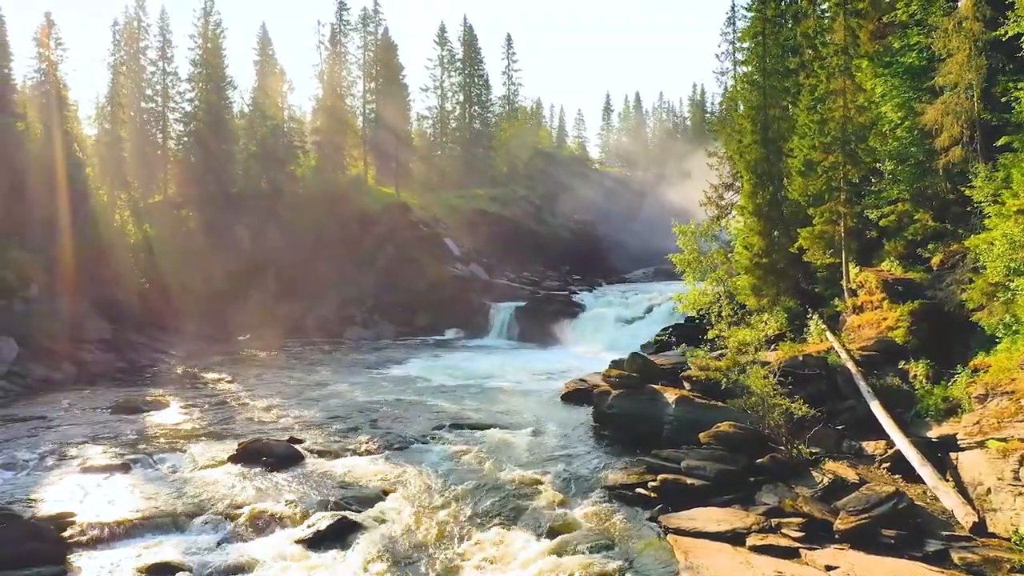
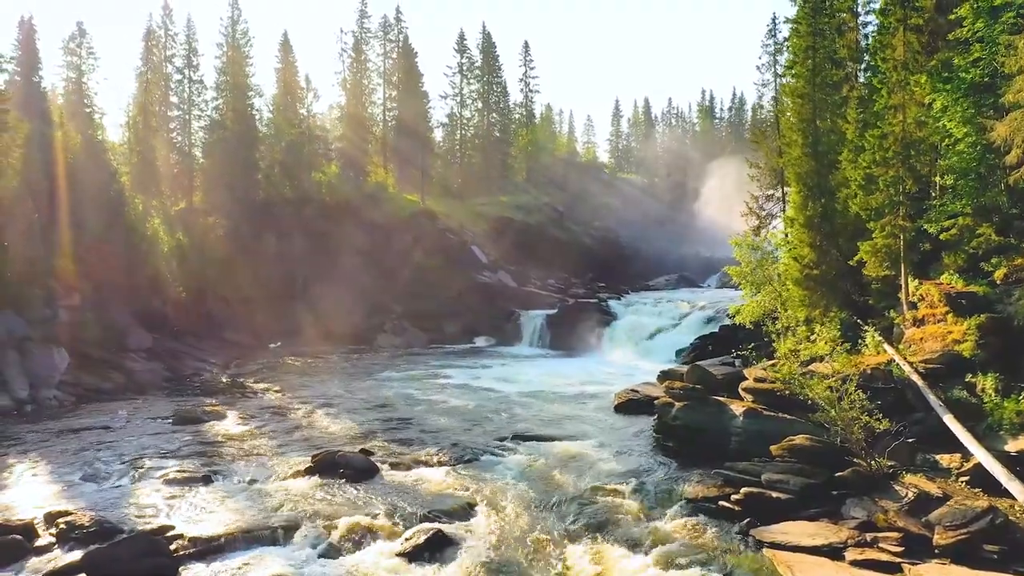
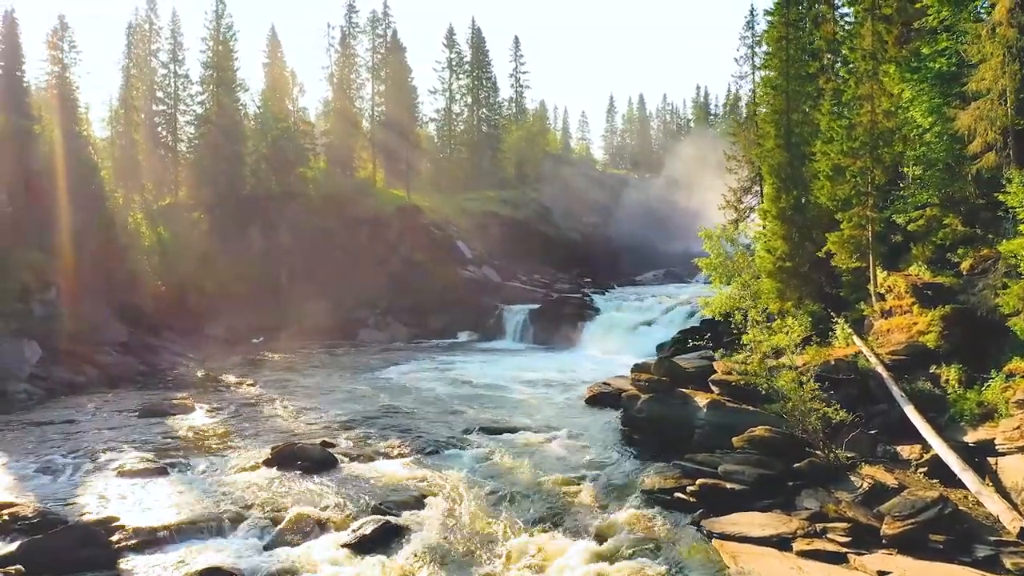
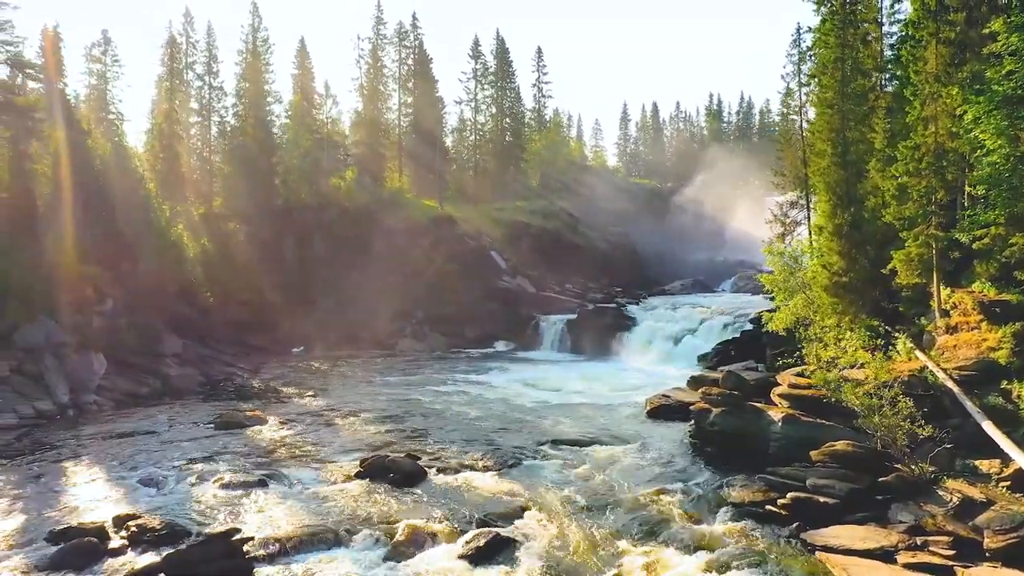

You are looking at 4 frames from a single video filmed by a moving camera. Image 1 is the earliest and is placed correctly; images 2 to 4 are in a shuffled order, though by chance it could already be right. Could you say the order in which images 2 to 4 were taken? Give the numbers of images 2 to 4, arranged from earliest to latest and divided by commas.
3, 2, 4
